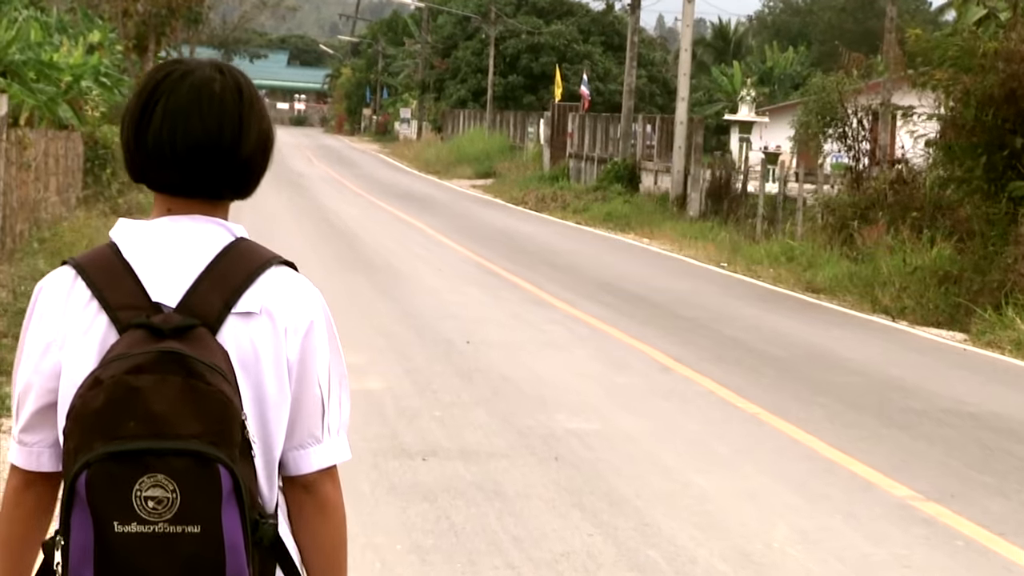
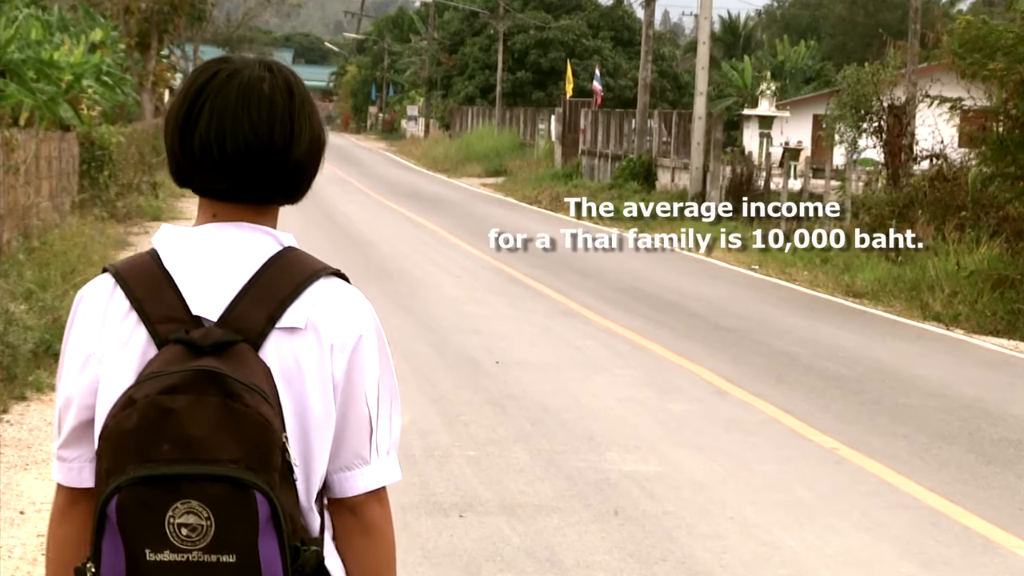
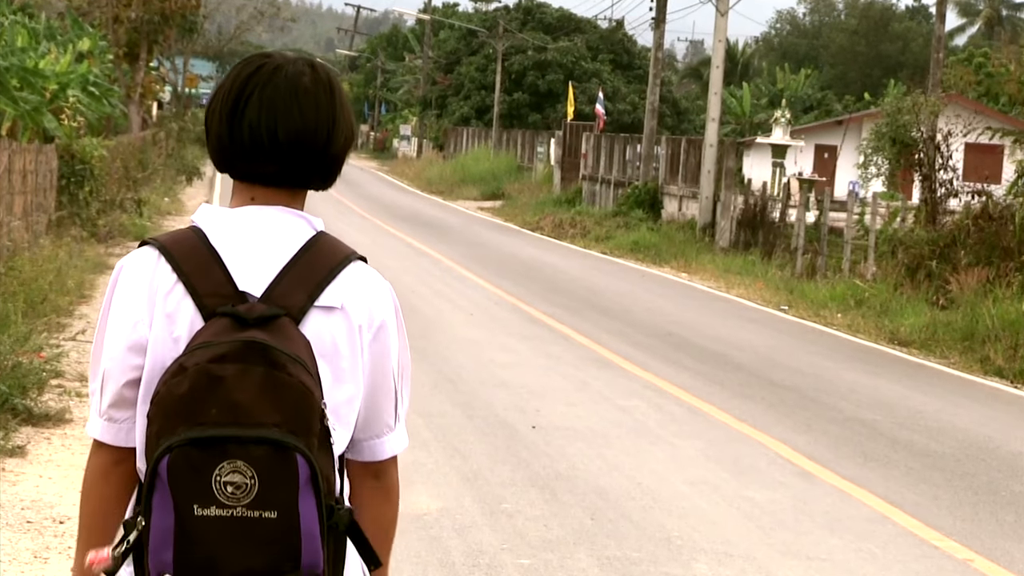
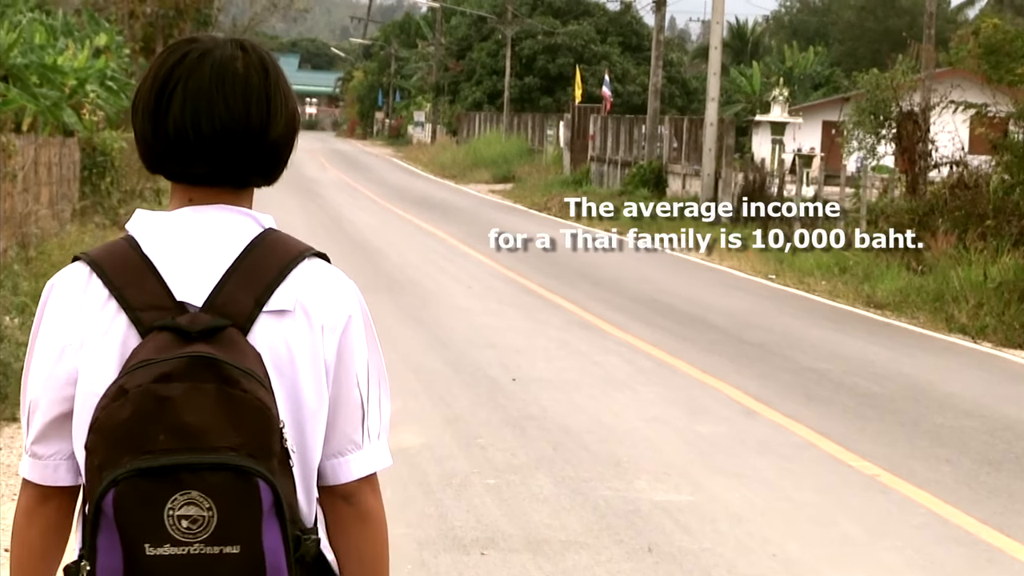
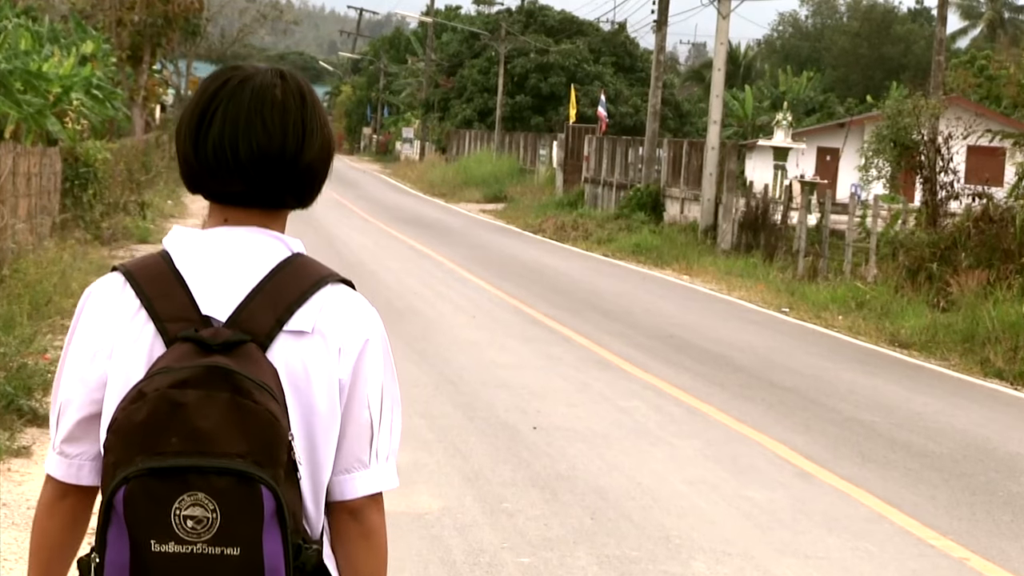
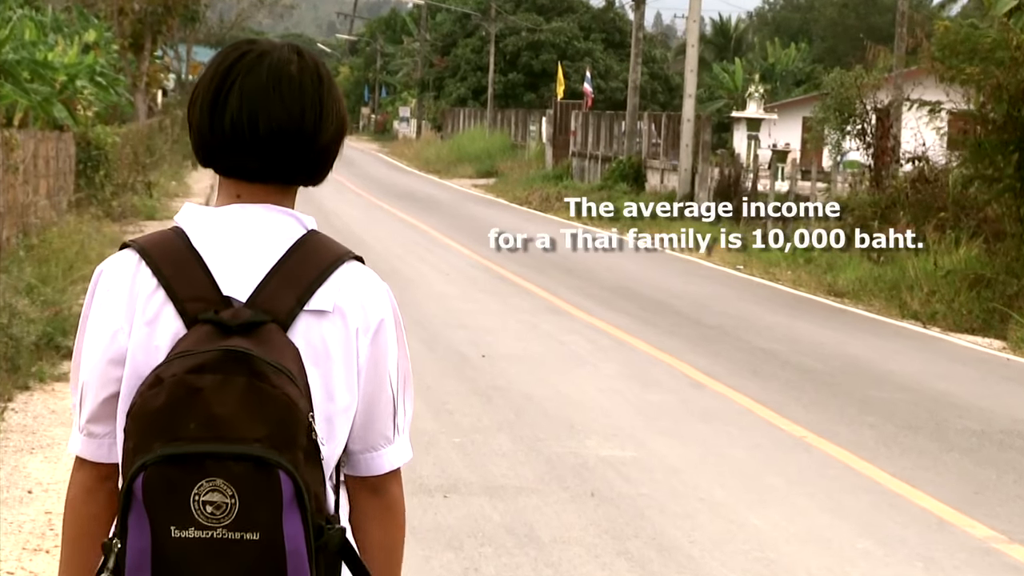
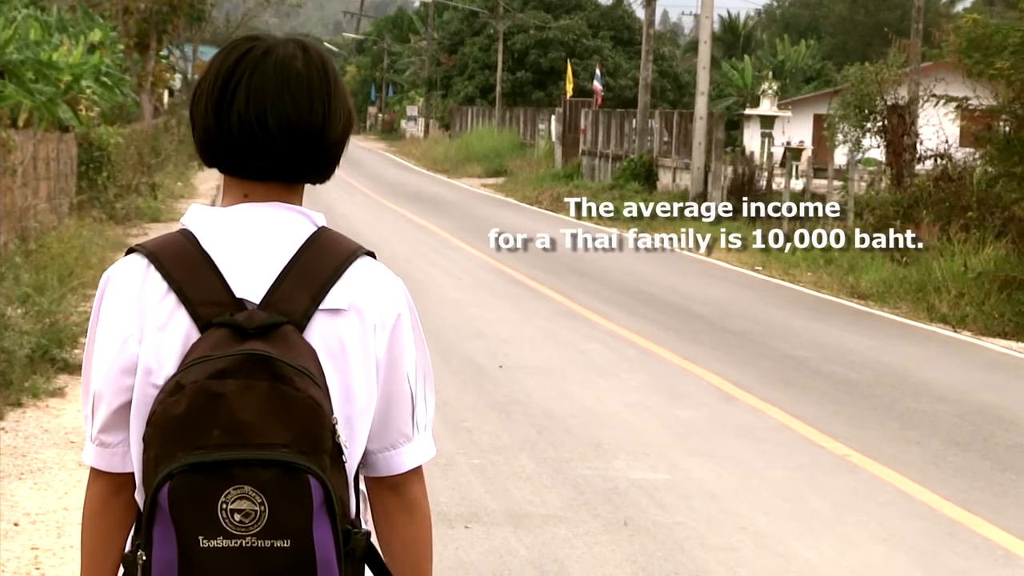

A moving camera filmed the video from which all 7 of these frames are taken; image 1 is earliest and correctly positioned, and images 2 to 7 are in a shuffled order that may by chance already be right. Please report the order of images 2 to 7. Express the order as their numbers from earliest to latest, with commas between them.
6, 2, 7, 4, 5, 3
